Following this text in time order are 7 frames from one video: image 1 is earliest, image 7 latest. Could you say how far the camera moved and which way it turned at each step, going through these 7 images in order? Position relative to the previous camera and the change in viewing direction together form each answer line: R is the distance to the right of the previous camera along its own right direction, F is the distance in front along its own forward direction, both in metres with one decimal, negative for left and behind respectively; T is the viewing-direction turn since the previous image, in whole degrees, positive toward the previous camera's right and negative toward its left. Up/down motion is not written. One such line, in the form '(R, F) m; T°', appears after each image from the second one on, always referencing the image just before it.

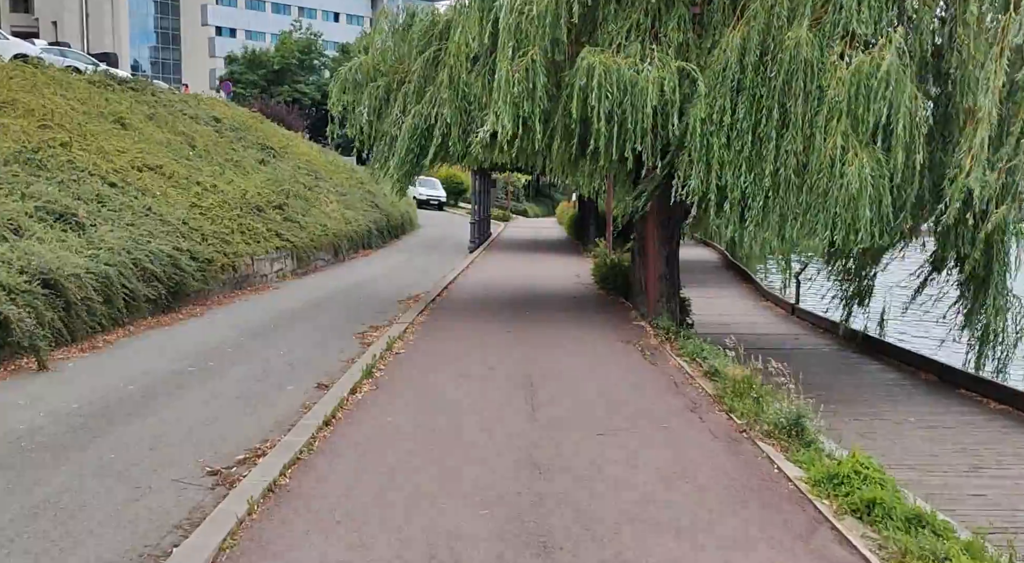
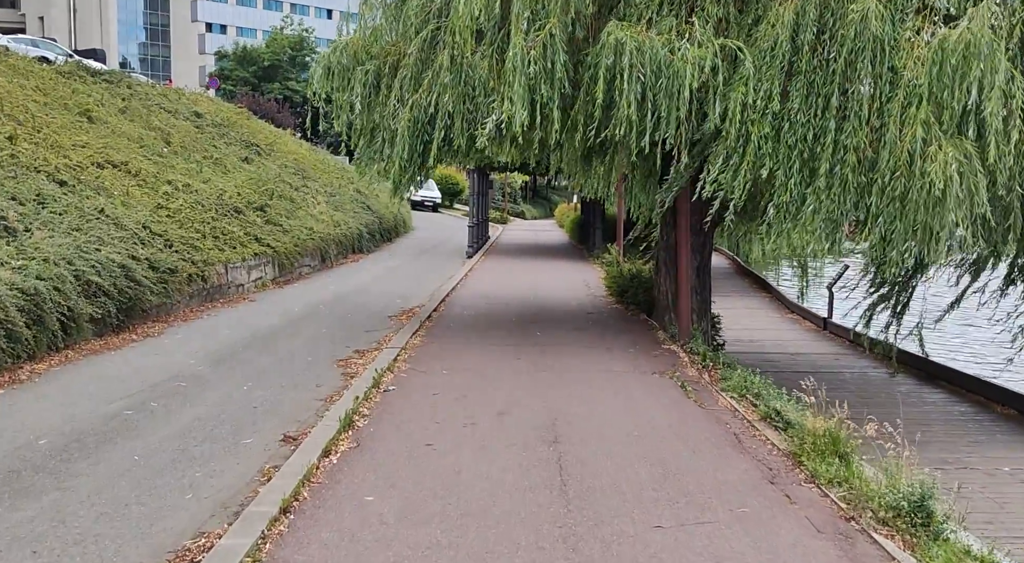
(-0.2, +1.6) m; 0°
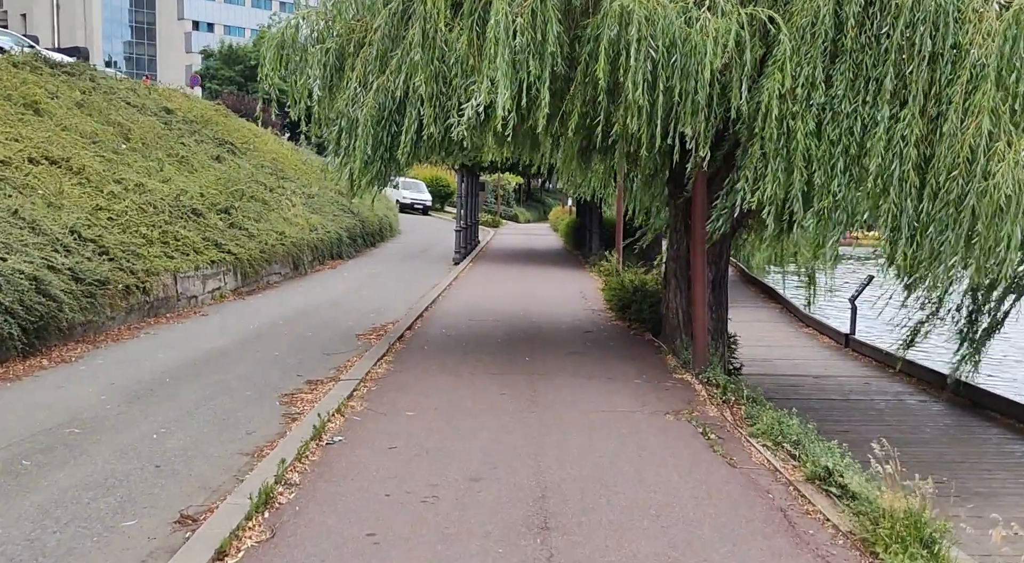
(+0.1, +1.5) m; 0°
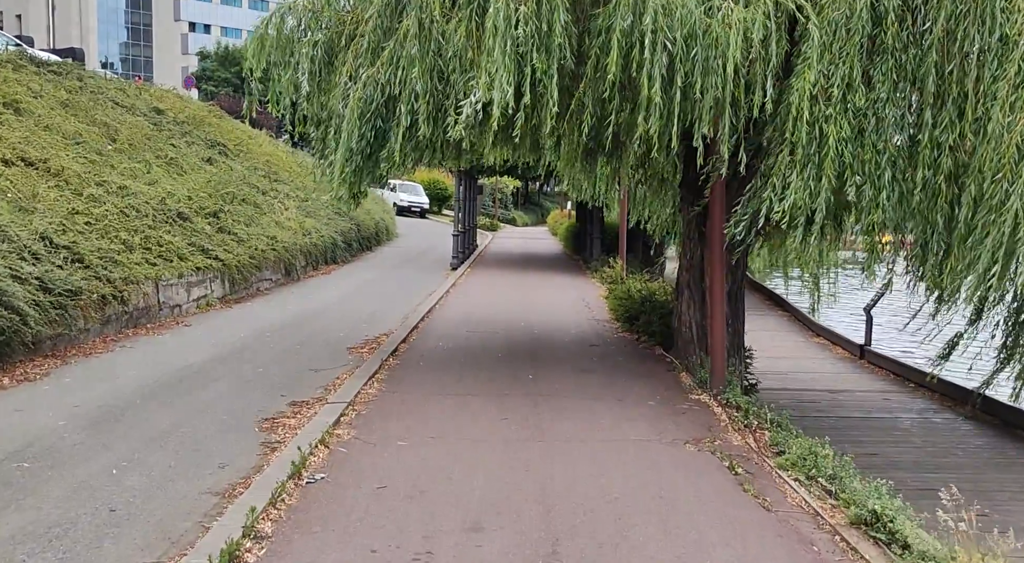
(0.0, +0.6) m; 0°
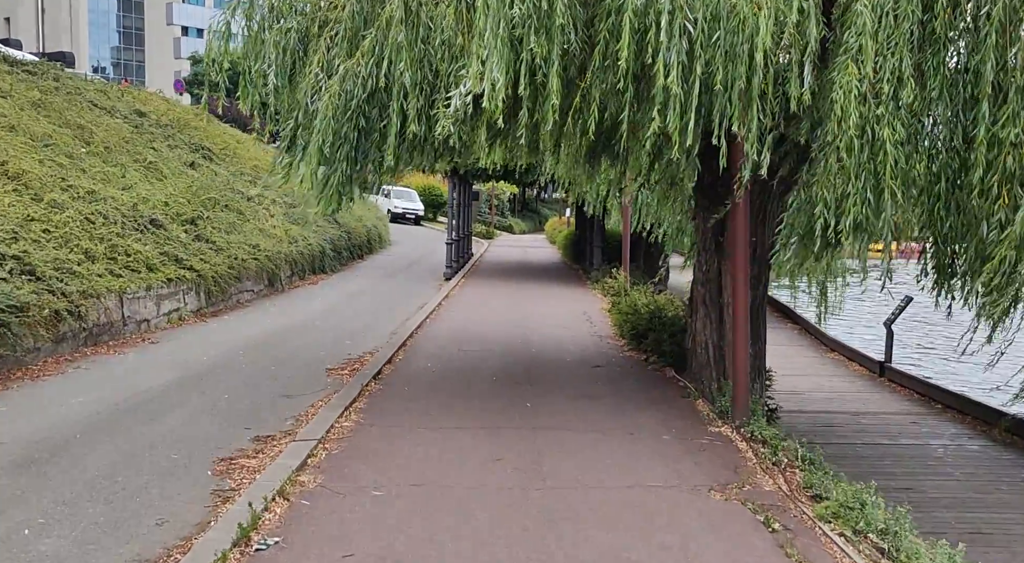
(0.0, +0.9) m; 0°
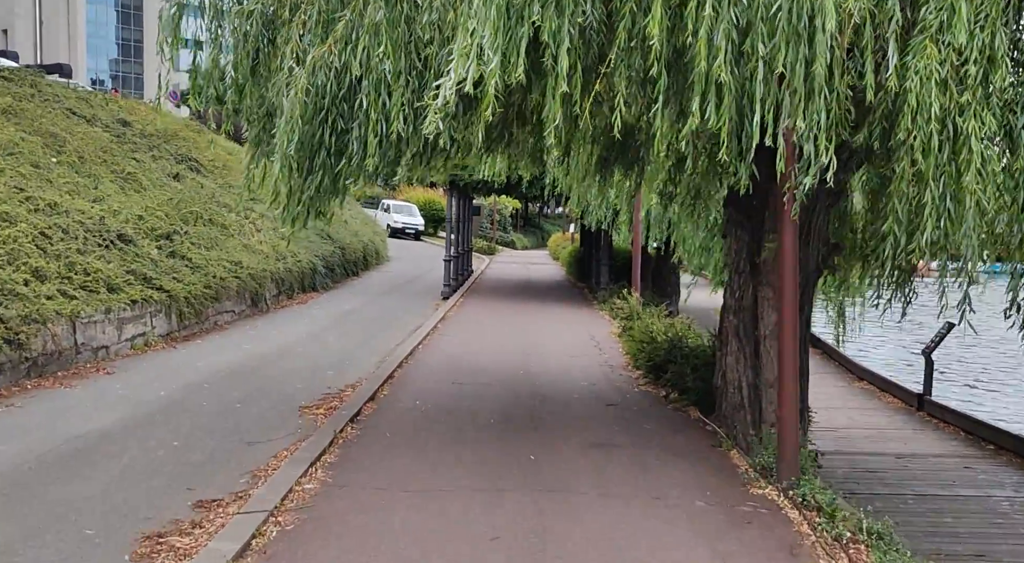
(0.0, +1.1) m; 0°
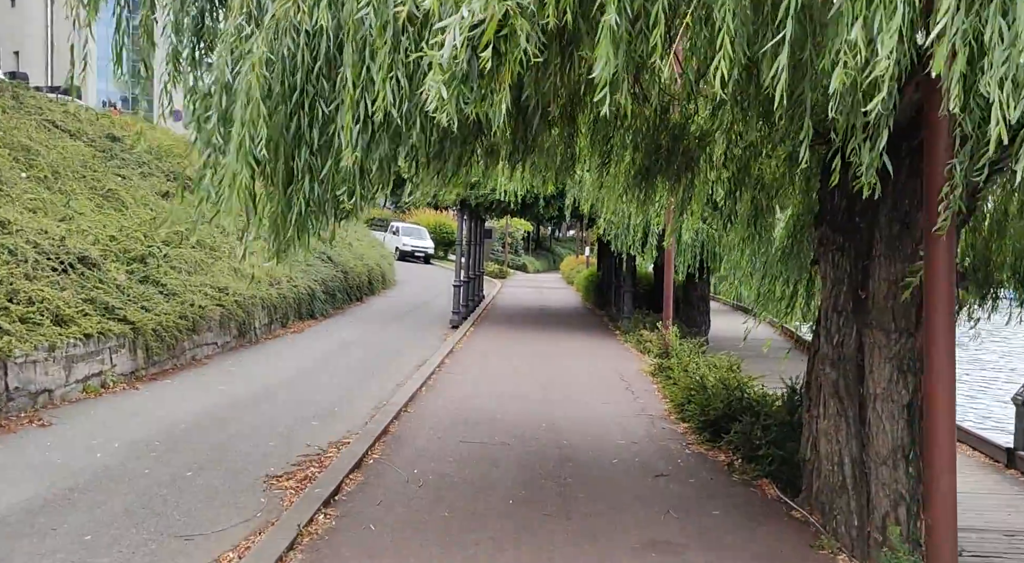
(-0.1, +1.6) m; -1°
